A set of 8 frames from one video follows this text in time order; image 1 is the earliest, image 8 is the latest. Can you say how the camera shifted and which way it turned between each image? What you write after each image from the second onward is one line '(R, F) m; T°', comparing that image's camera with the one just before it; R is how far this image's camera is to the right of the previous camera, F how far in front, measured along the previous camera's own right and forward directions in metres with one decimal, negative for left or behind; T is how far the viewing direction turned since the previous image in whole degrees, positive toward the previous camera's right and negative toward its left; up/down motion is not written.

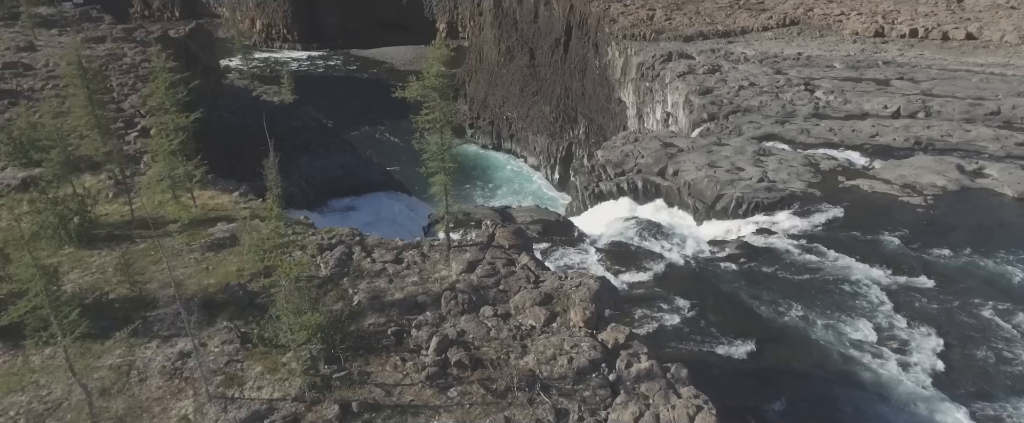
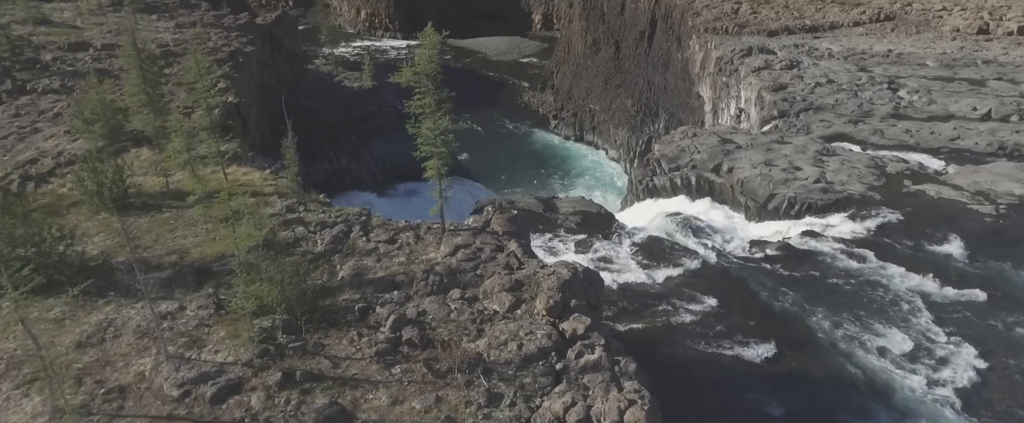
(+1.8, +0.2) m; -7°
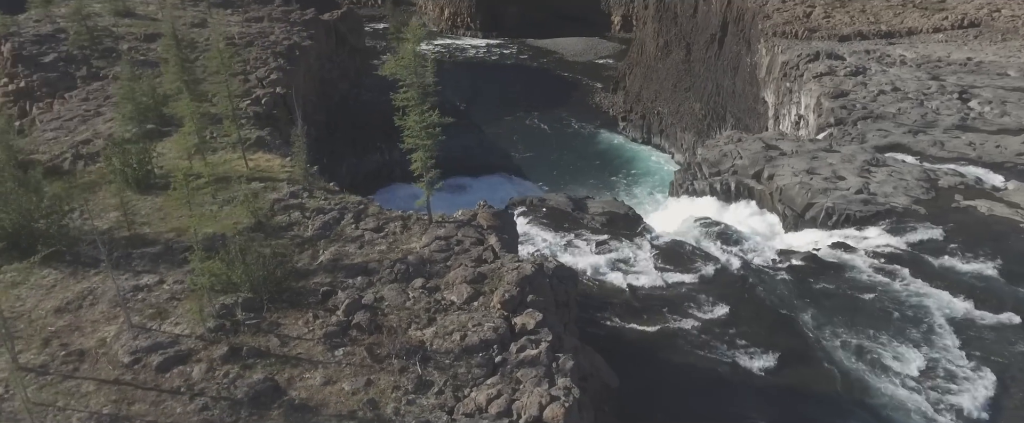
(+1.7, 0.0) m; -6°
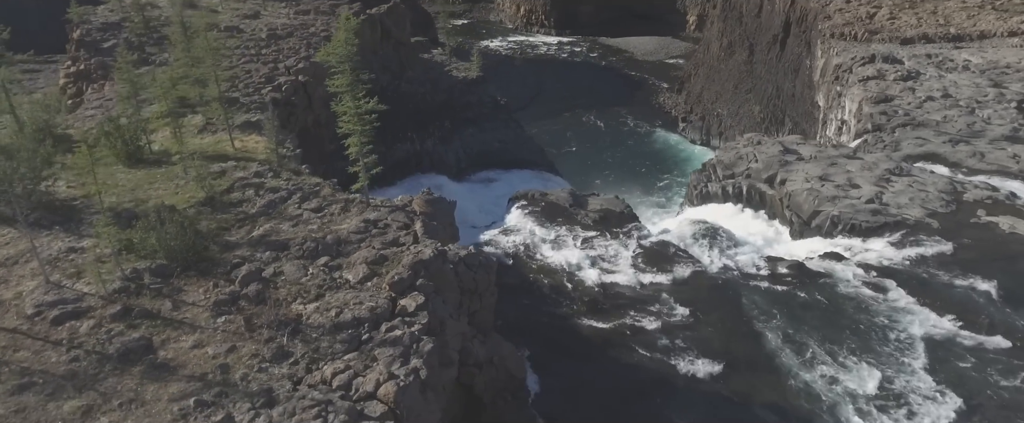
(+2.8, -0.2) m; -5°
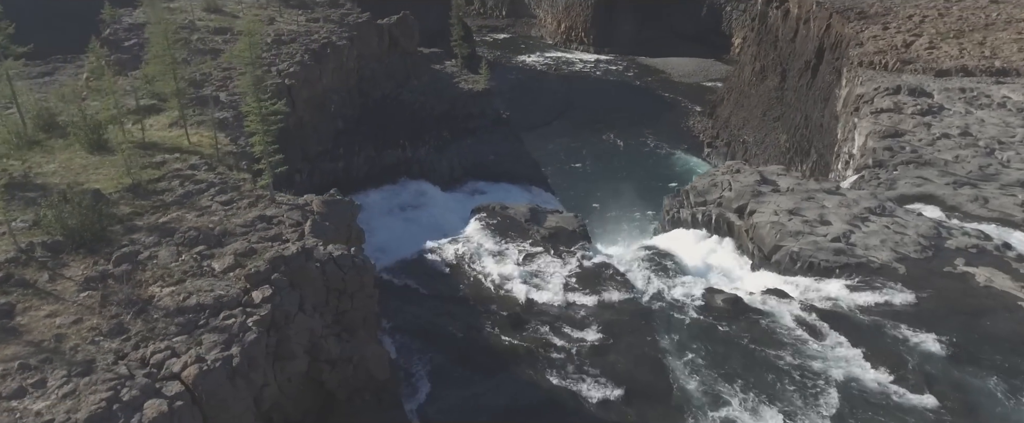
(+3.2, -0.6) m; -3°
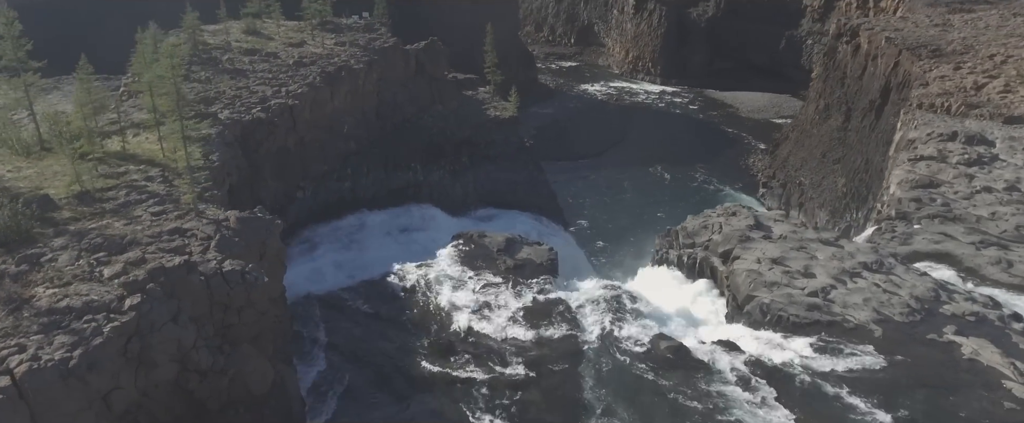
(+3.7, -0.1) m; -6°
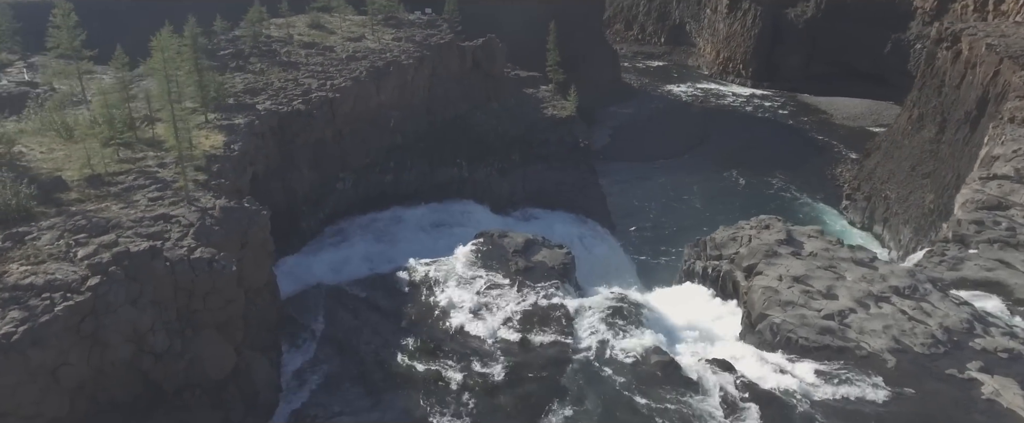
(+2.6, +0.4) m; -7°
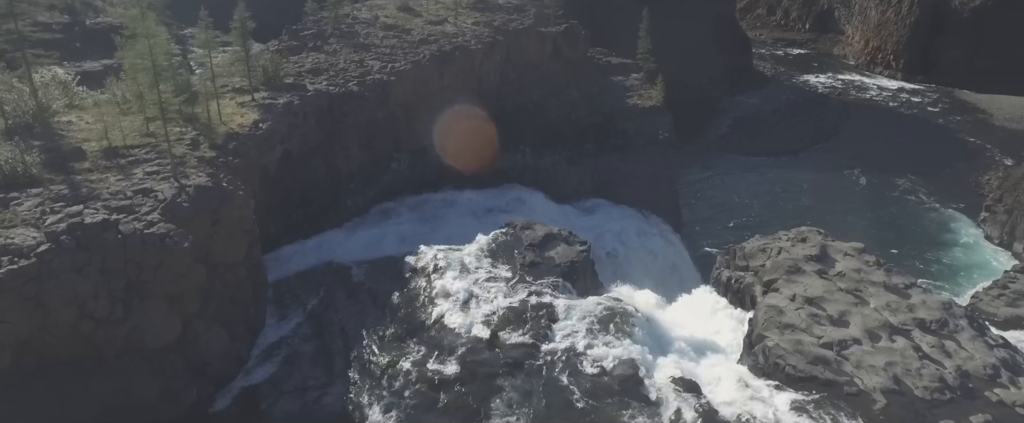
(+4.1, +0.5) m; -10°
